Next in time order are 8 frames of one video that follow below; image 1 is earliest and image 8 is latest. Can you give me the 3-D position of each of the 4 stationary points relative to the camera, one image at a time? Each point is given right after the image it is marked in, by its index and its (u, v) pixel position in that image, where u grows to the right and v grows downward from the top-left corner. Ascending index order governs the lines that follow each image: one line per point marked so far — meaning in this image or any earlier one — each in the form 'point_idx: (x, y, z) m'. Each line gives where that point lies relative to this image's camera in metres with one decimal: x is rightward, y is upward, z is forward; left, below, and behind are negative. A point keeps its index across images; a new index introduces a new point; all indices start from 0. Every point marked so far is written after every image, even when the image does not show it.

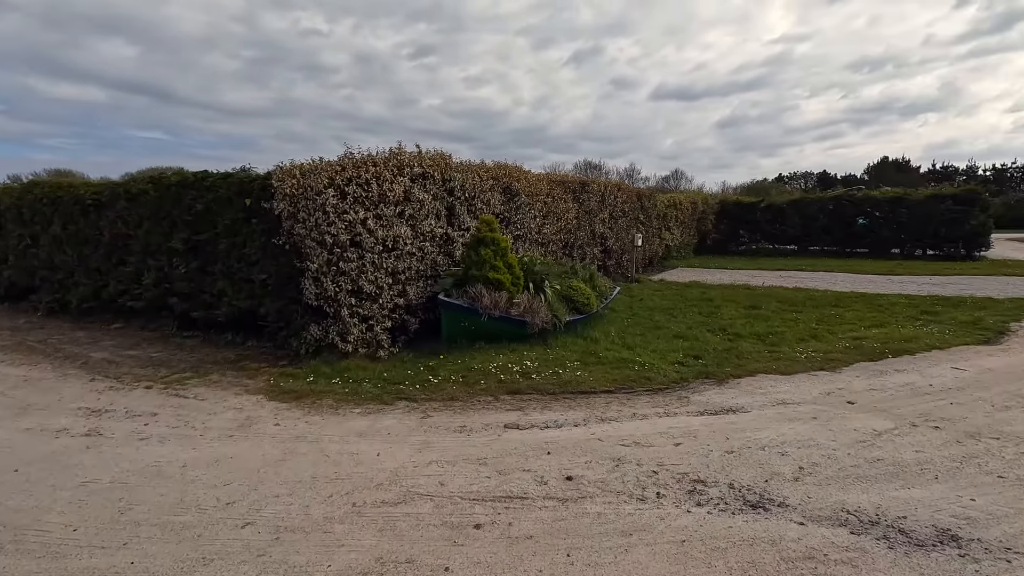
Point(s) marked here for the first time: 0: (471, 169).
0: (-0.7, +2.2, +9.7) m
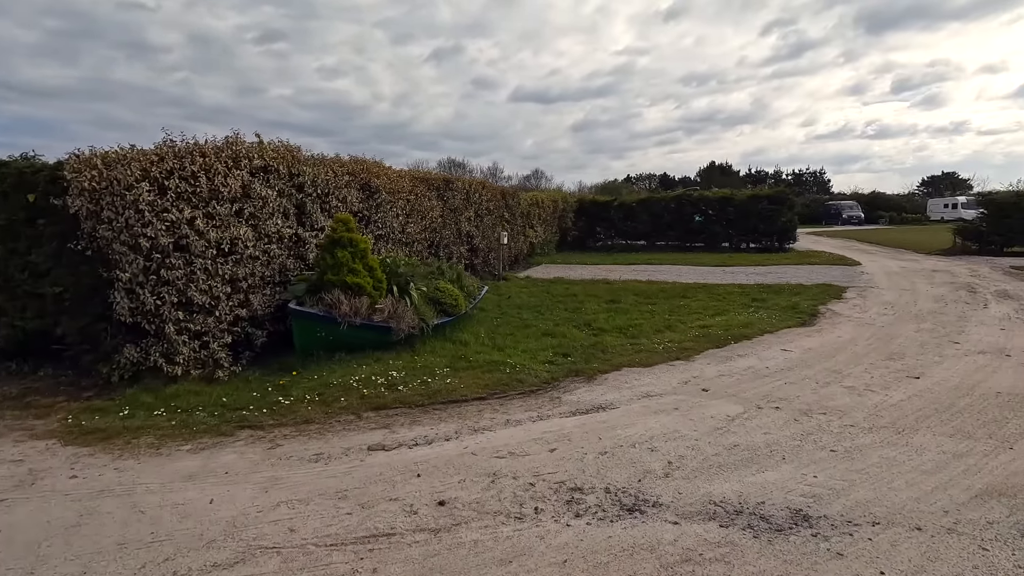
0: (-3.1, +2.1, +8.8) m
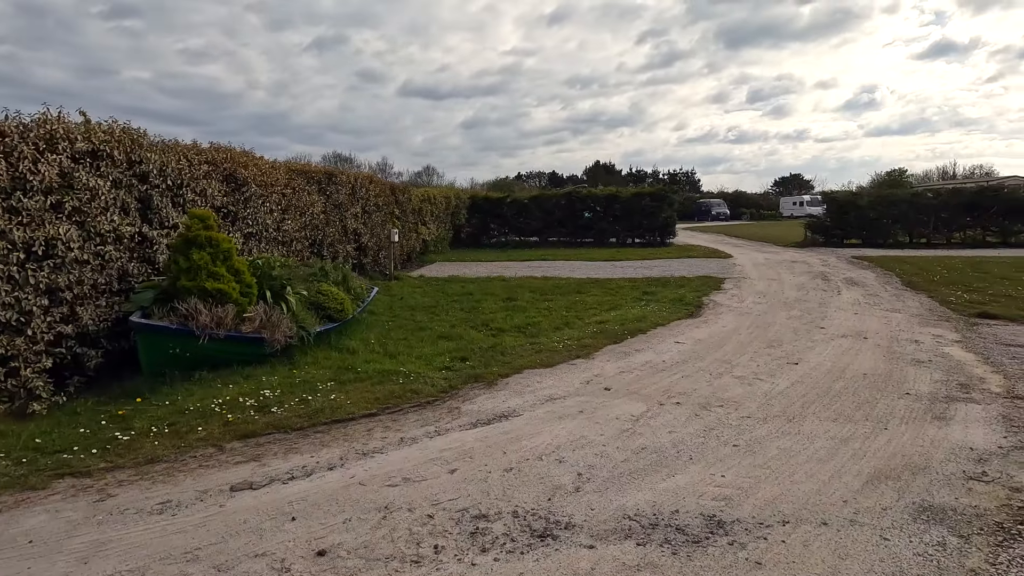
0: (-4.8, +2.0, +7.5) m
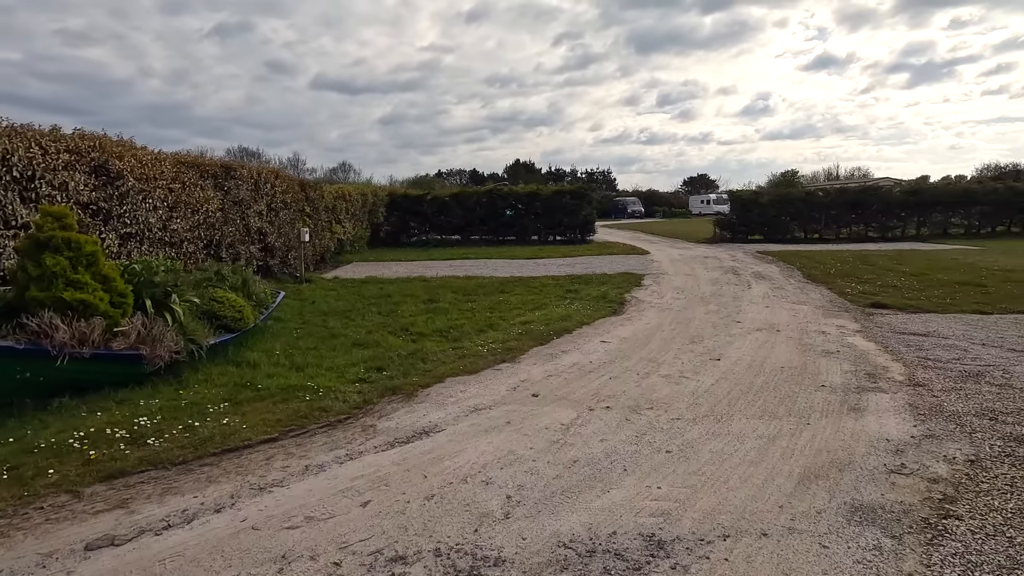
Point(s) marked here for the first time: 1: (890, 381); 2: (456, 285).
0: (-5.8, +1.8, +6.3) m
1: (+4.5, -1.1, +6.3) m
2: (-1.5, +0.1, +13.9) m
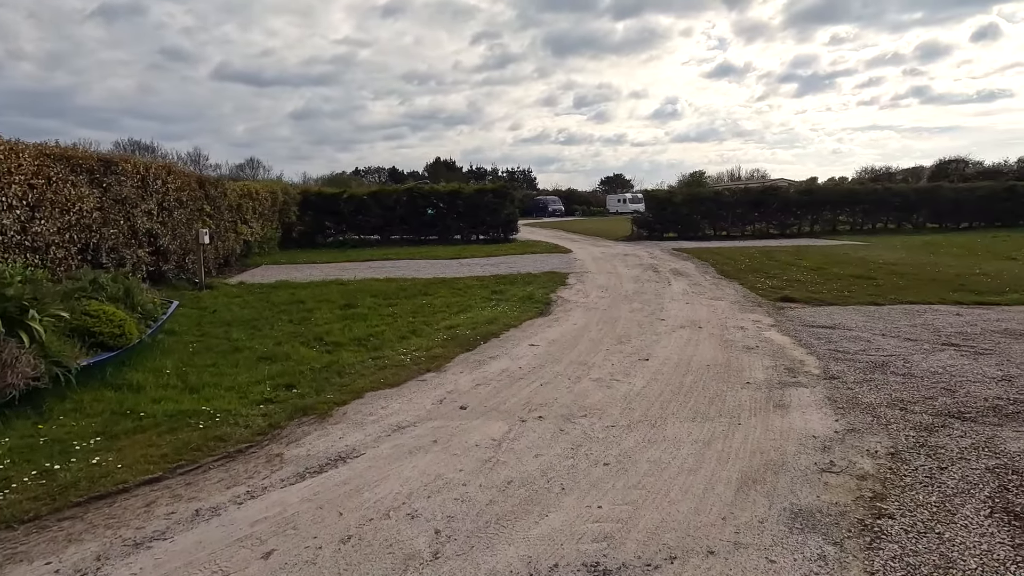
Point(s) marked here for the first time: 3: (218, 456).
0: (-6.6, +1.6, +5.1) m
1: (+3.6, -1.1, +6.5) m
2: (-3.4, 0.0, +13.2) m
3: (-2.5, -1.4, +4.6) m
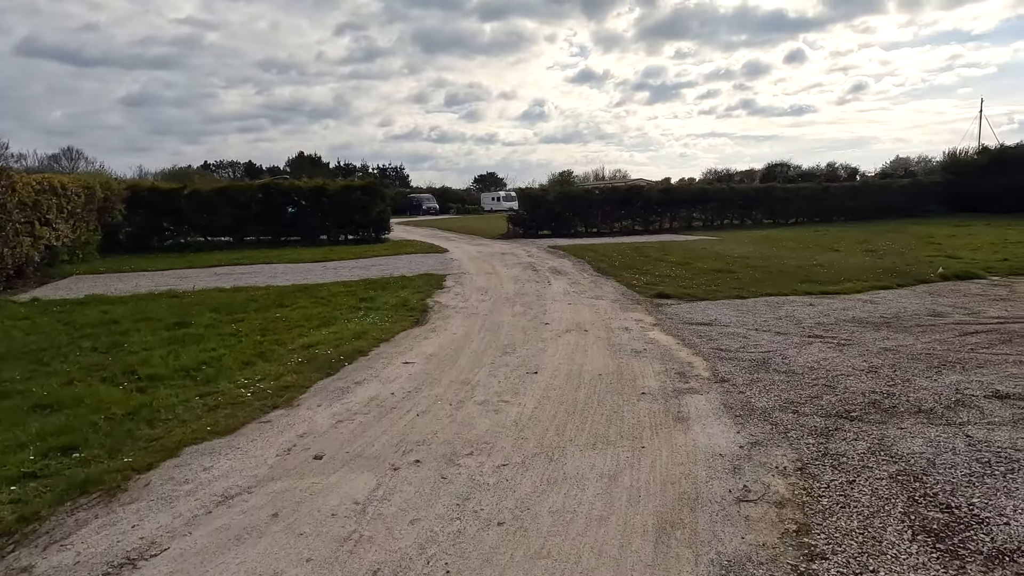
0: (-7.5, +1.3, +2.5) m
1: (+2.2, -1.1, +6.3) m
2: (-6.1, -0.3, +11.2) m
3: (-3.3, -1.7, +3.0) m
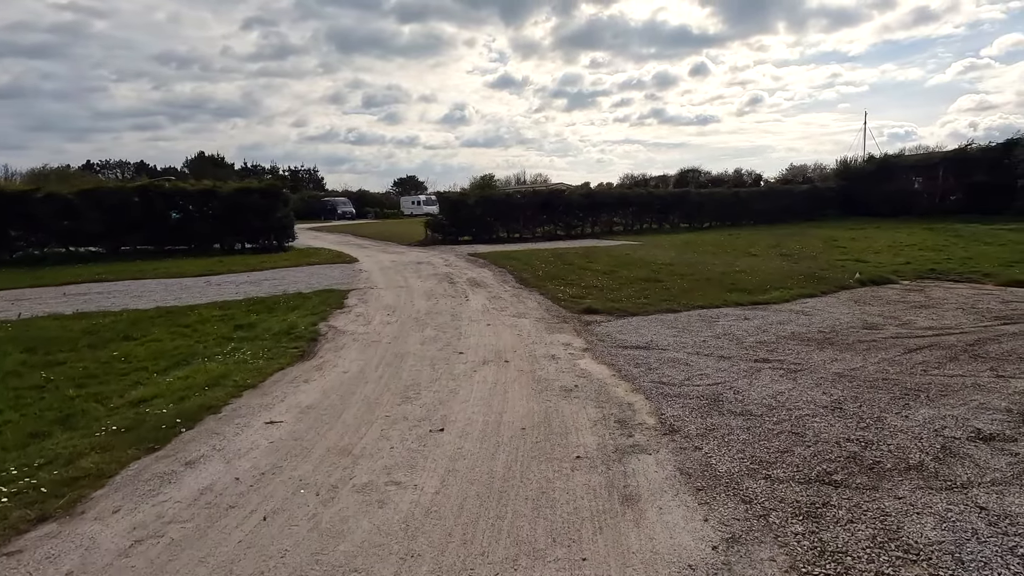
0: (-7.9, +0.8, 0.0) m
1: (+1.3, -1.3, +5.1) m
2: (-7.7, -0.8, +8.8) m
3: (-3.7, -2.0, +1.0) m
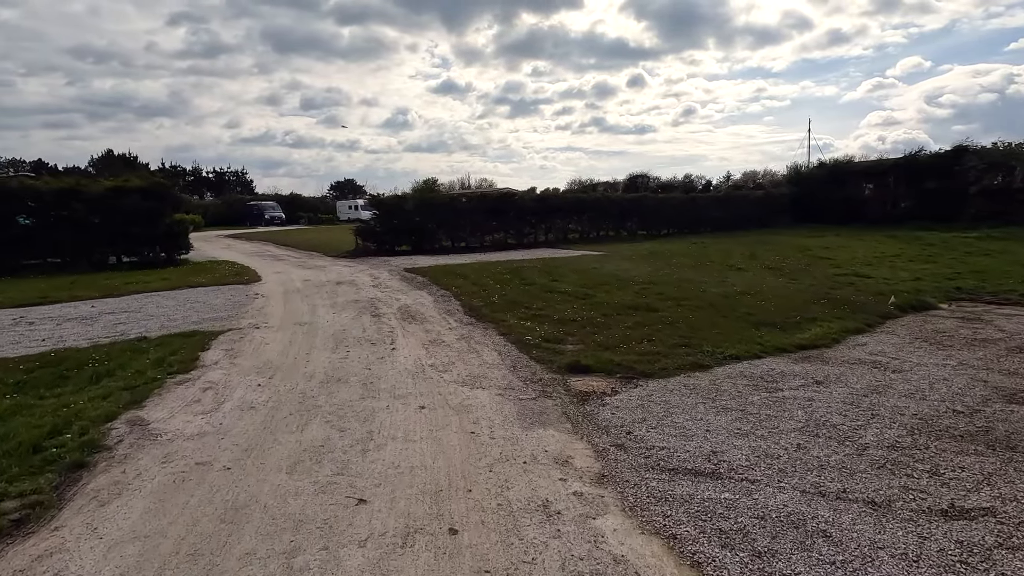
0: (-7.4, +0.2, -4.6) m
1: (+1.2, -1.9, +1.4) m
2: (-8.1, -1.5, +4.1) m
3: (-3.4, -2.6, -3.2) m
